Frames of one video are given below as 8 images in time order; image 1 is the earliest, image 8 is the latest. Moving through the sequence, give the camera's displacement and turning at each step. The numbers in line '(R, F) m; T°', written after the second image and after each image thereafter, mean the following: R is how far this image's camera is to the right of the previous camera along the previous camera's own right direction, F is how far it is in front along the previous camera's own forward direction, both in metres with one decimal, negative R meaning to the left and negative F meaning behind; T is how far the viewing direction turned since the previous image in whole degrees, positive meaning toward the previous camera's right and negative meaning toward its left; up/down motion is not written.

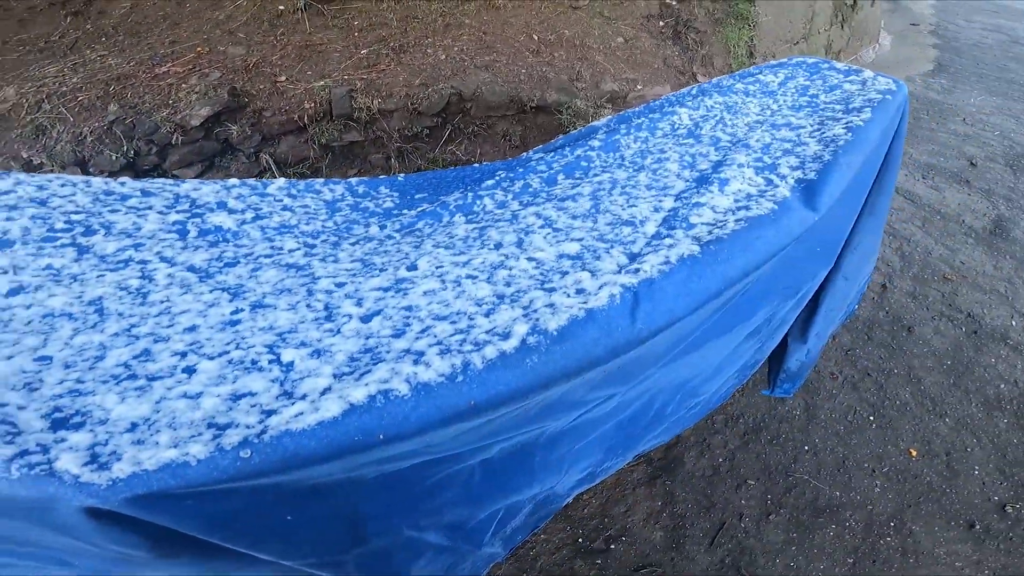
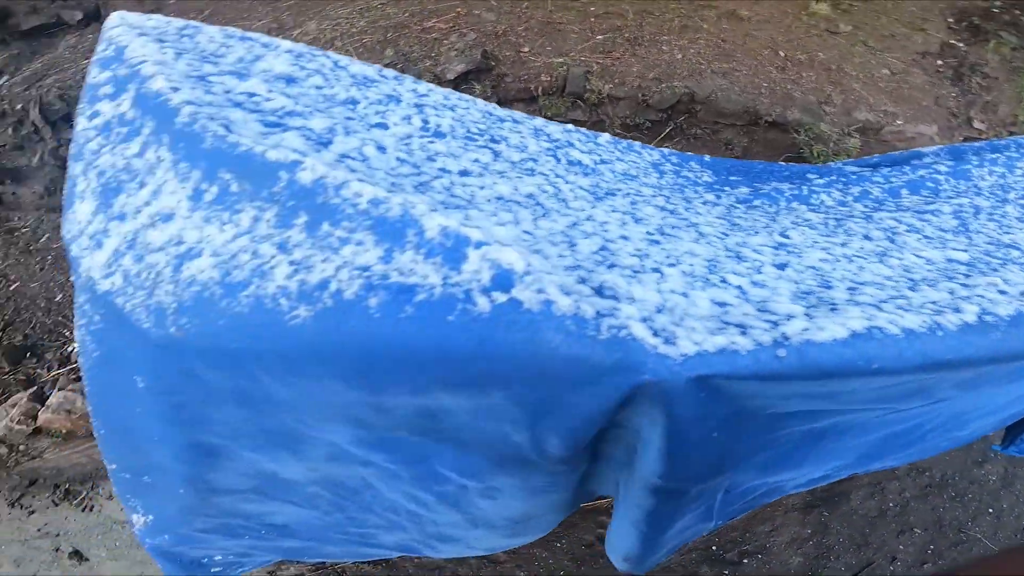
(-0.2, -0.1) m; -12°
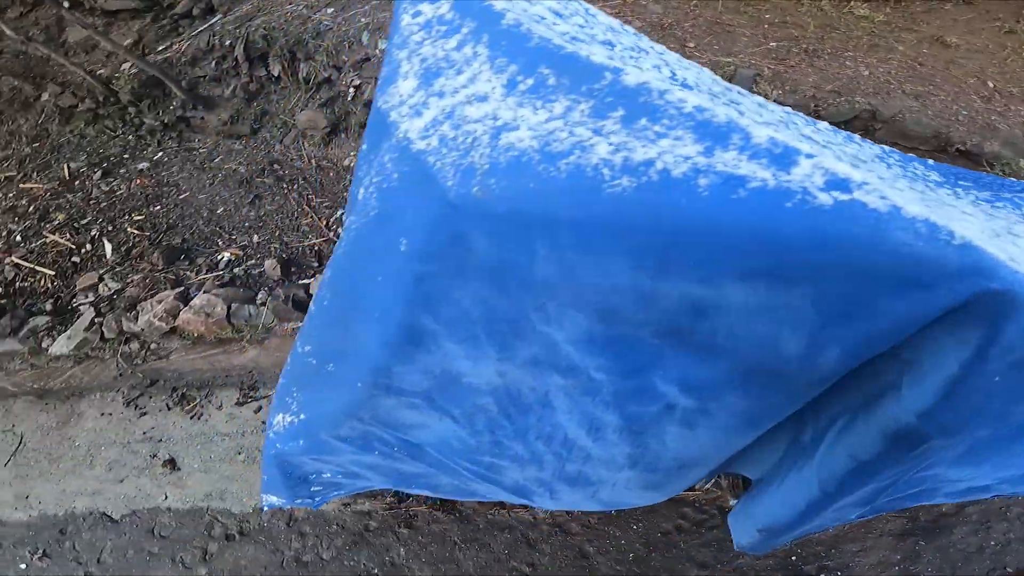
(-0.5, -0.1) m; -2°
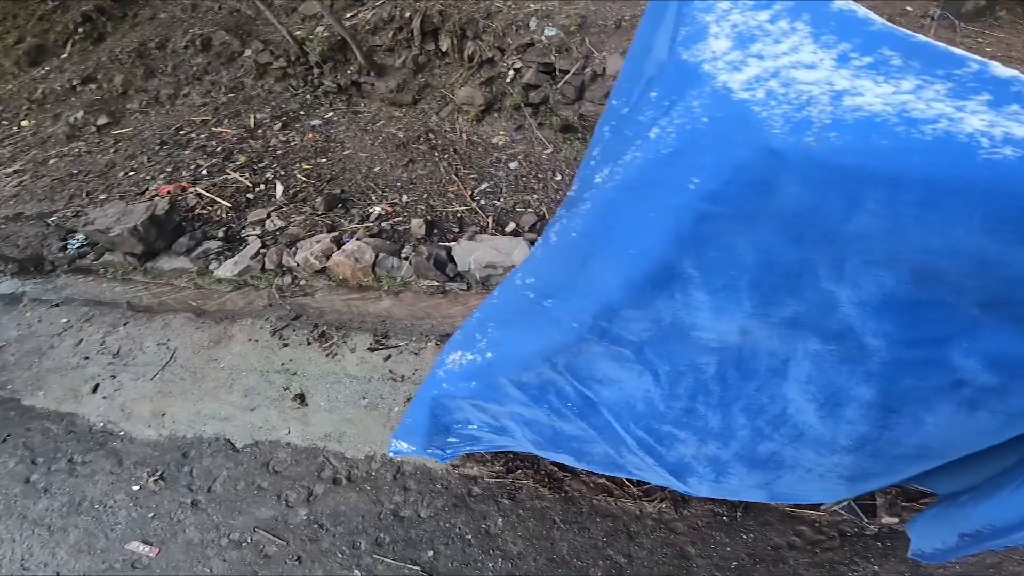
(-0.7, 0.0) m; -1°
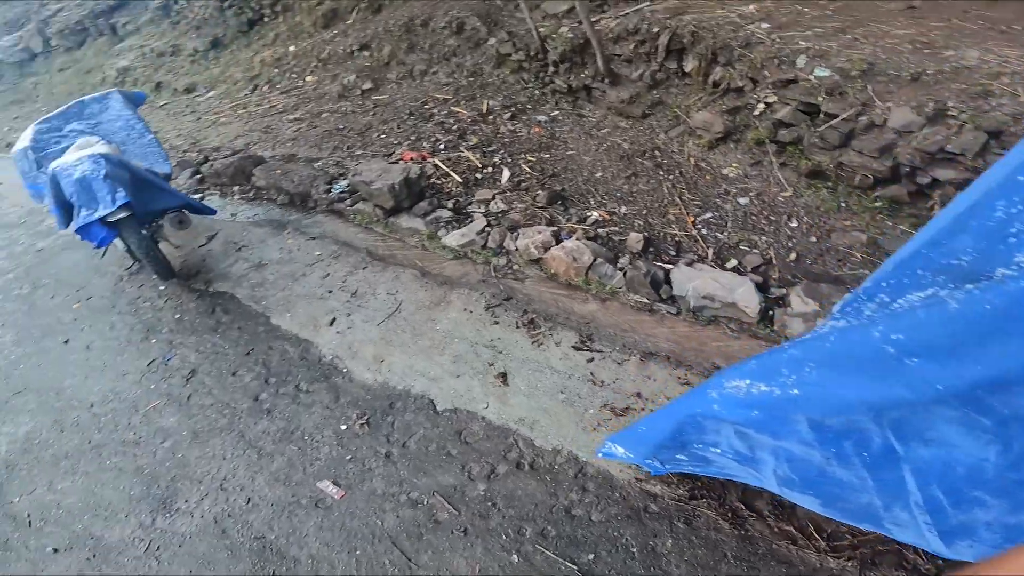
(-0.8, -0.1) m; -8°
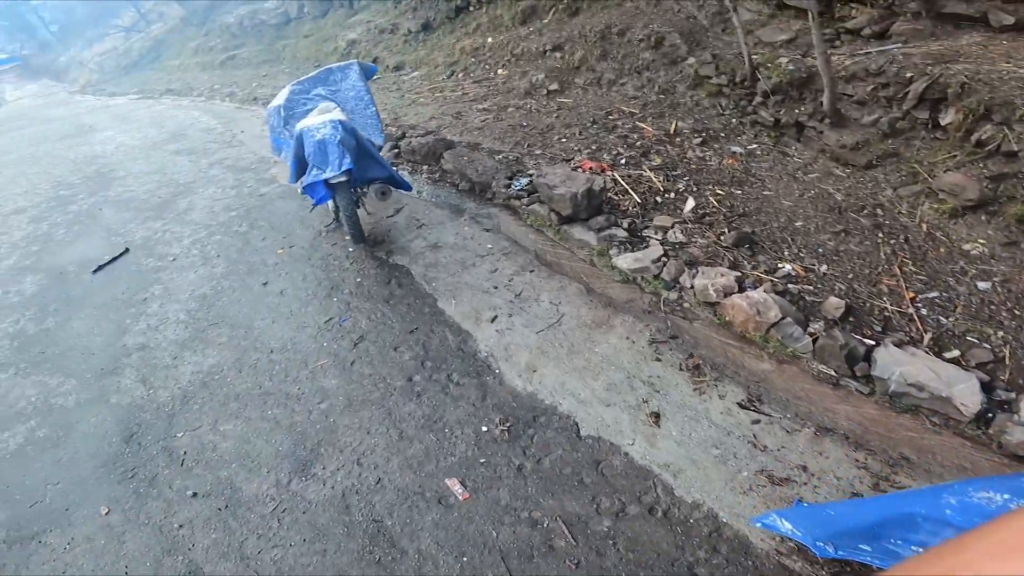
(-0.4, +0.1) m; -11°
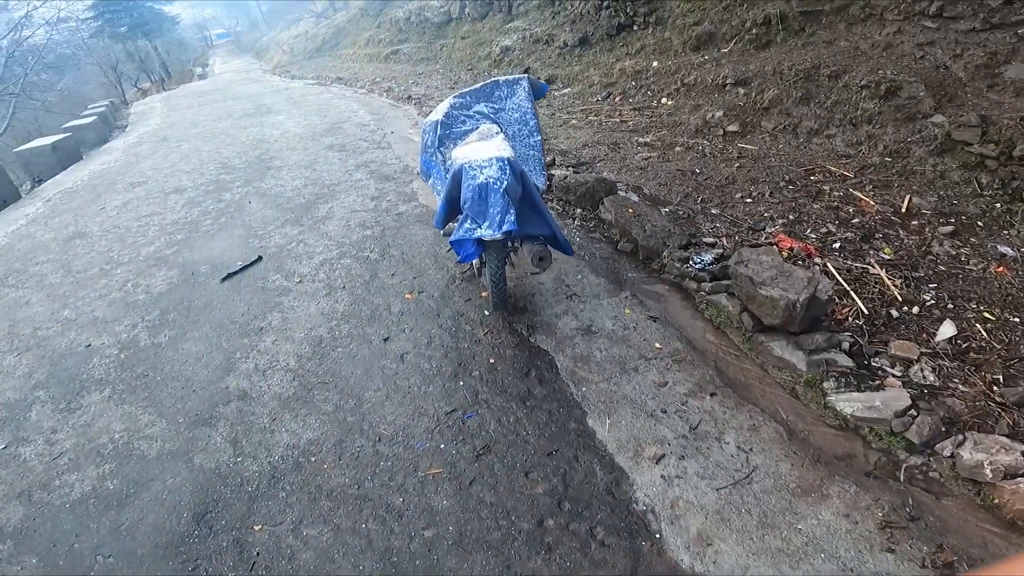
(-0.4, +0.7) m; -11°
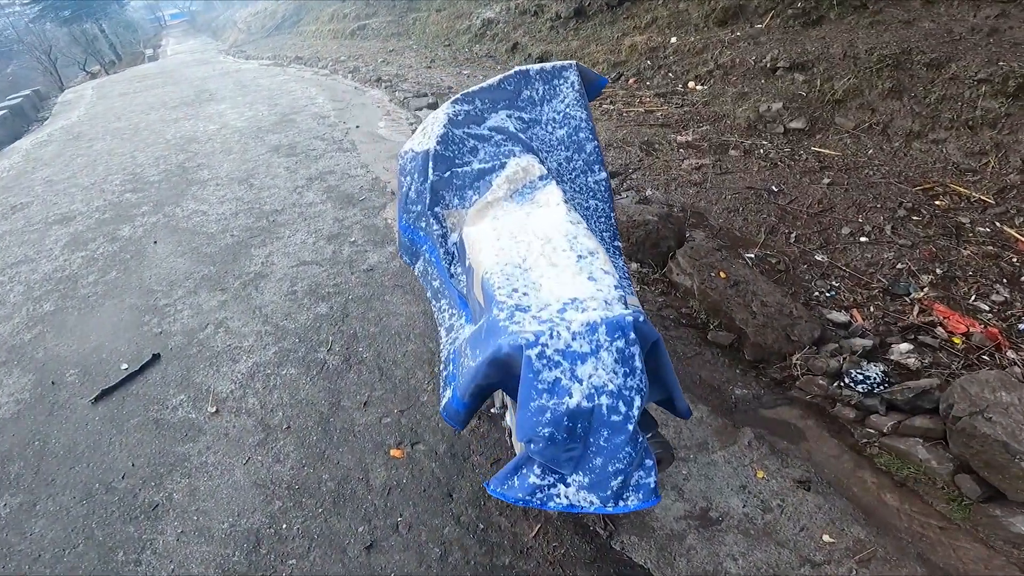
(-0.3, +1.1) m; +2°
